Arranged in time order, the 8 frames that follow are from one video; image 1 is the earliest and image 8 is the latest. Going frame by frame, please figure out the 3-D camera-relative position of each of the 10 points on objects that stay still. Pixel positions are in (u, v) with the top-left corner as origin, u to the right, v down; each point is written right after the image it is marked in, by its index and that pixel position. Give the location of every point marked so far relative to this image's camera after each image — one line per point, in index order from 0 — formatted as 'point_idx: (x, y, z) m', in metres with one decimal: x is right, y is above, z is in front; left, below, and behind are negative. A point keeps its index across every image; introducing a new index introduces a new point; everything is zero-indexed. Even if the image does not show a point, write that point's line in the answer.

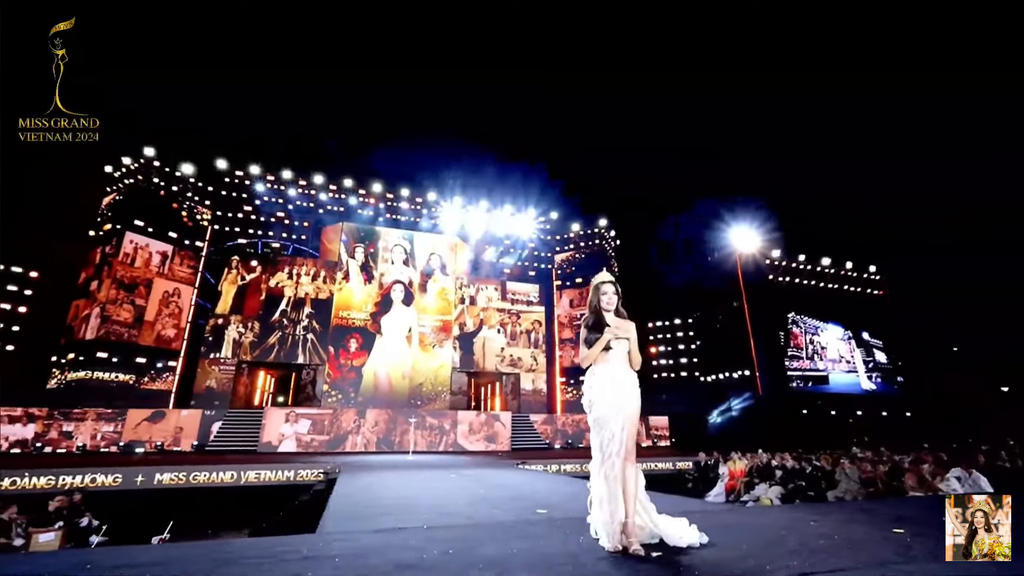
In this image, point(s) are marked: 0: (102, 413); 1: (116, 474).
0: (-13.1, -4.1, +14.7) m
1: (-7.1, -3.3, +8.1) m
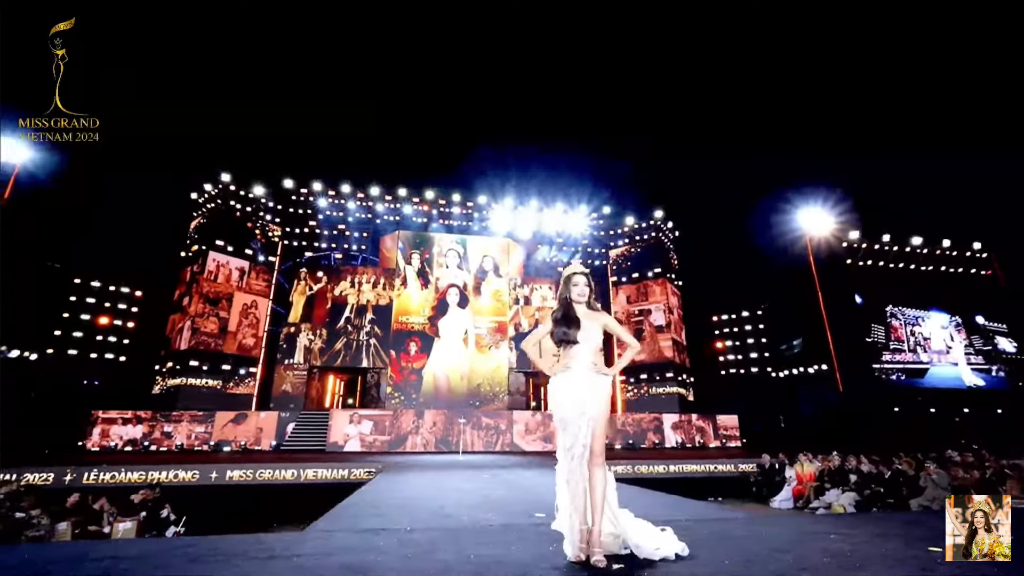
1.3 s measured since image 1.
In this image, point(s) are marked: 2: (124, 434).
0: (-11.3, -4.6, +16.3) m
1: (-6.3, -3.6, +9.0) m
2: (-13.4, -5.1, +15.8) m
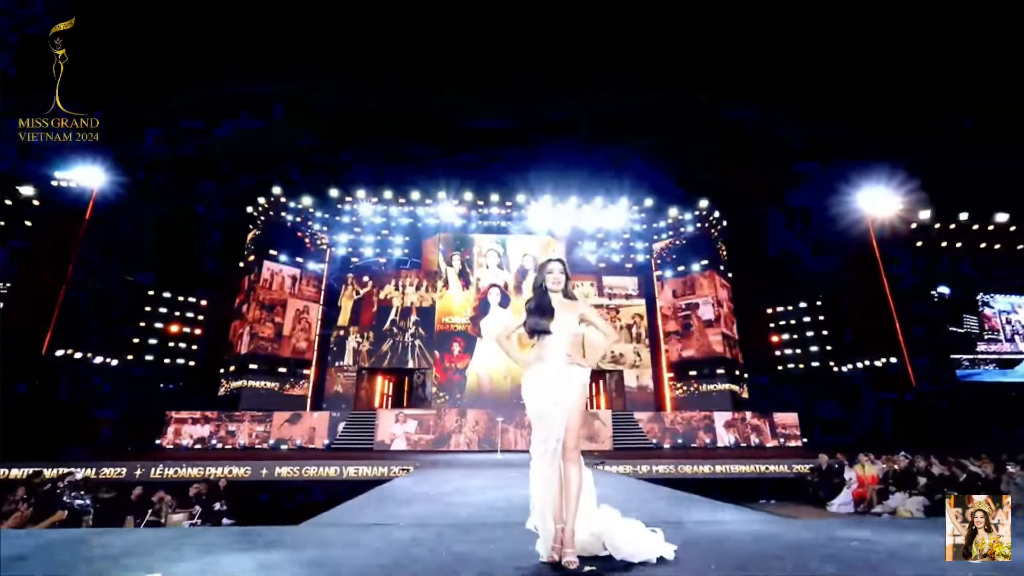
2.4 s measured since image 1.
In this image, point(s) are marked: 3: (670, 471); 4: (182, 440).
0: (-9.8, -4.9, +17.3) m
1: (-5.5, -3.7, +9.5) m
2: (-11.9, -5.4, +17.0) m
3: (+3.6, -4.2, +10.3) m
4: (-12.3, -5.7, +17.0) m
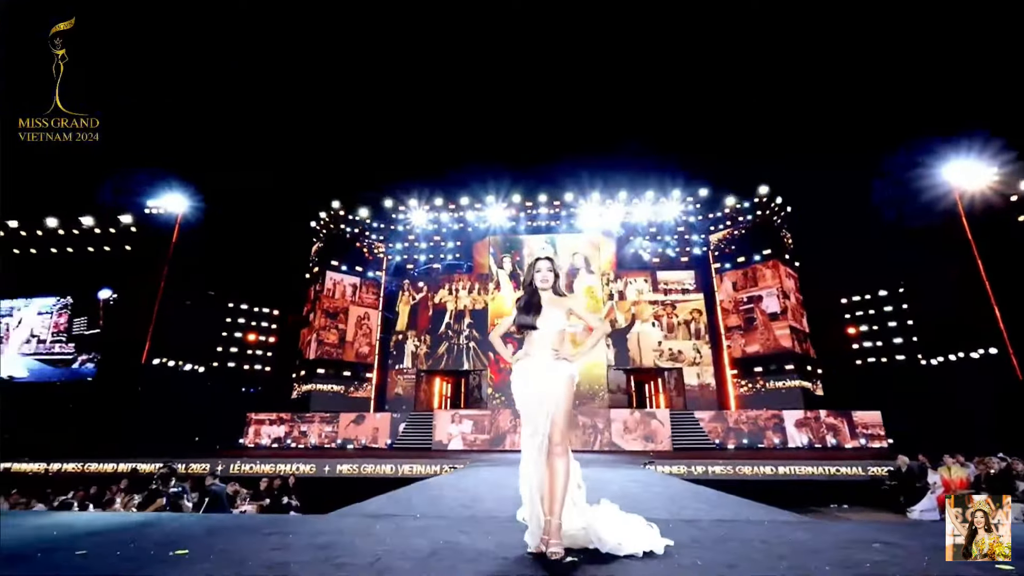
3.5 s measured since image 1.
0: (-7.7, -5.2, +18.5) m
1: (-4.5, -3.9, +10.2) m
2: (-9.8, -5.9, +18.4) m
3: (+4.7, -4.0, +9.9) m
4: (-10.2, -6.2, +18.5) m
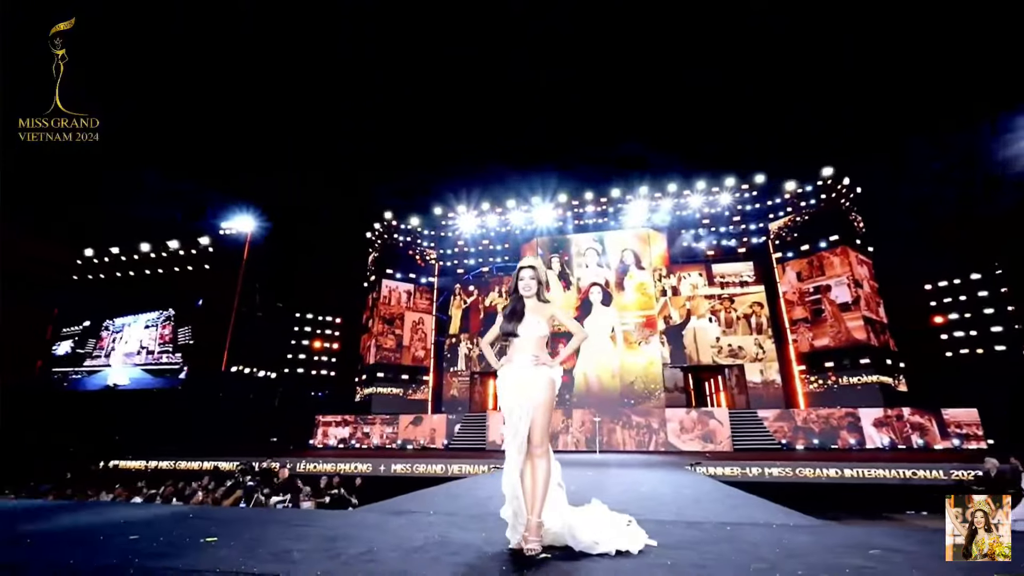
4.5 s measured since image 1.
0: (-5.5, -5.6, +19.4) m
1: (-3.4, -4.1, +10.8) m
2: (-7.6, -6.3, +19.6) m
3: (+5.6, -3.8, +9.3) m
4: (-8.0, -6.6, +19.7) m
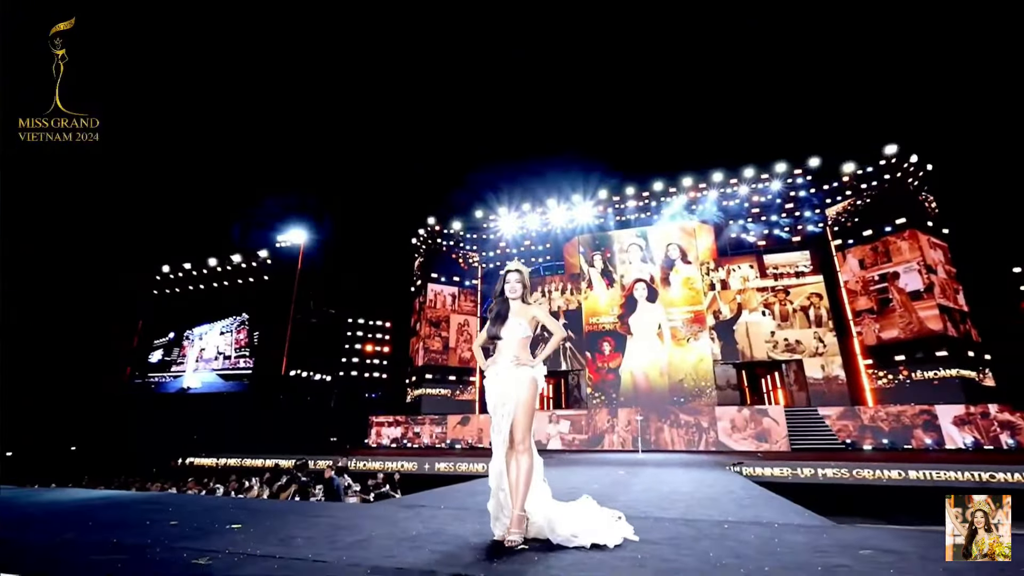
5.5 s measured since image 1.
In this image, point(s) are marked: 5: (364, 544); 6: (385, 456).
0: (-3.5, -5.7, +20.0) m
1: (-2.4, -4.3, +11.2) m
2: (-5.5, -6.6, +20.4) m
3: (+6.4, -3.6, +8.8) m
4: (-5.9, -6.9, +20.5) m
5: (-0.7, -1.2, +2.1) m
6: (-4.1, -5.5, +14.7) m
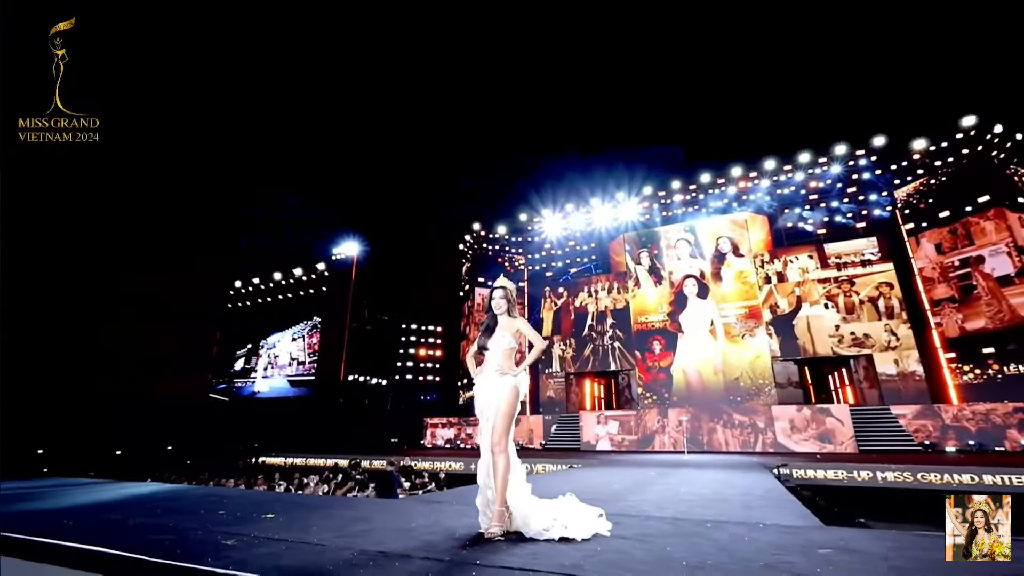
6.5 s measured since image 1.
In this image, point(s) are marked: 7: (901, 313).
0: (-1.3, -5.9, +20.5) m
1: (-1.3, -4.4, +11.6) m
2: (-3.2, -6.8, +21.1) m
3: (+7.1, -3.5, +8.2) m
4: (-3.6, -7.2, +21.3) m
5: (-0.7, -1.3, +2.4) m
6: (-2.5, -5.7, +15.3) m
7: (+16.1, -1.0, +18.8) m
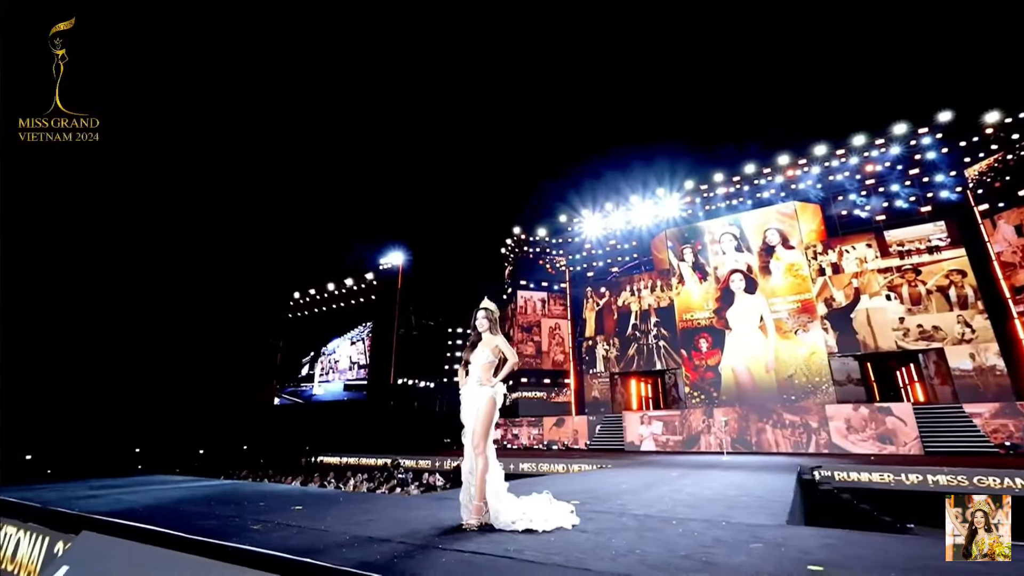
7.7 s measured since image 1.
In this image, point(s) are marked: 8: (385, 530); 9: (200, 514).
0: (+0.7, -6.1, +20.8) m
1: (-0.3, -4.6, +12.0) m
2: (-1.1, -7.1, +21.7) m
3: (+7.7, -3.3, +7.7) m
4: (-1.4, -7.4, +21.9) m
5: (-0.9, -1.5, +2.8) m
6: (-1.1, -5.9, +15.9) m
7: (+17.6, -0.6, +17.2) m
8: (-0.7, -1.4, +2.5) m
9: (-2.8, -2.0, +4.0) m
